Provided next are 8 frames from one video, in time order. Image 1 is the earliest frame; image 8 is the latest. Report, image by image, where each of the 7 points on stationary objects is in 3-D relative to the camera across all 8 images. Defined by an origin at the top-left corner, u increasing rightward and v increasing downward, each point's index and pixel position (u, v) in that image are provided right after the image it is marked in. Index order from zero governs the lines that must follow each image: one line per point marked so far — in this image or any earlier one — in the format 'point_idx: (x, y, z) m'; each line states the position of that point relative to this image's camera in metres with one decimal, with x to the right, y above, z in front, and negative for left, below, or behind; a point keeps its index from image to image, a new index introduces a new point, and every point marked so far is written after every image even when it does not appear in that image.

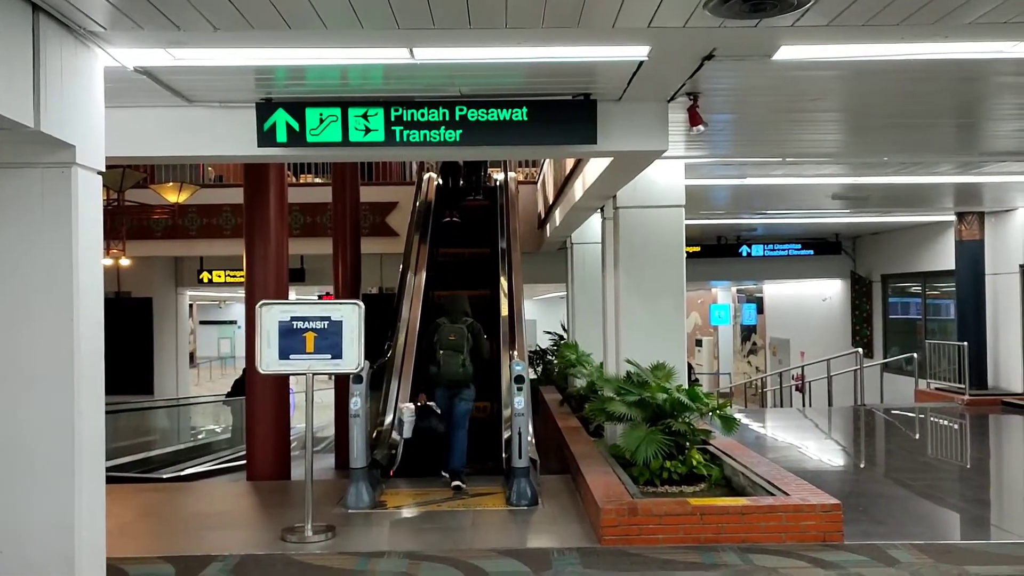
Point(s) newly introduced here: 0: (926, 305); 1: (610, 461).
0: (+6.0, -0.3, +13.3) m
1: (+0.6, -1.2, +6.1) m
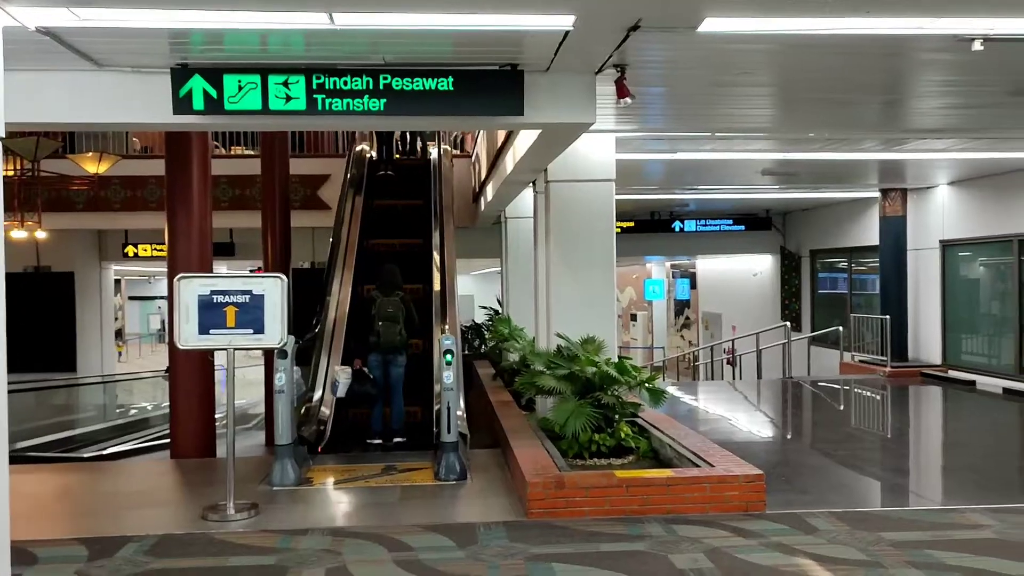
0: (+5.1, +0.1, +13.6) m
1: (+0.2, -1.0, +6.1) m
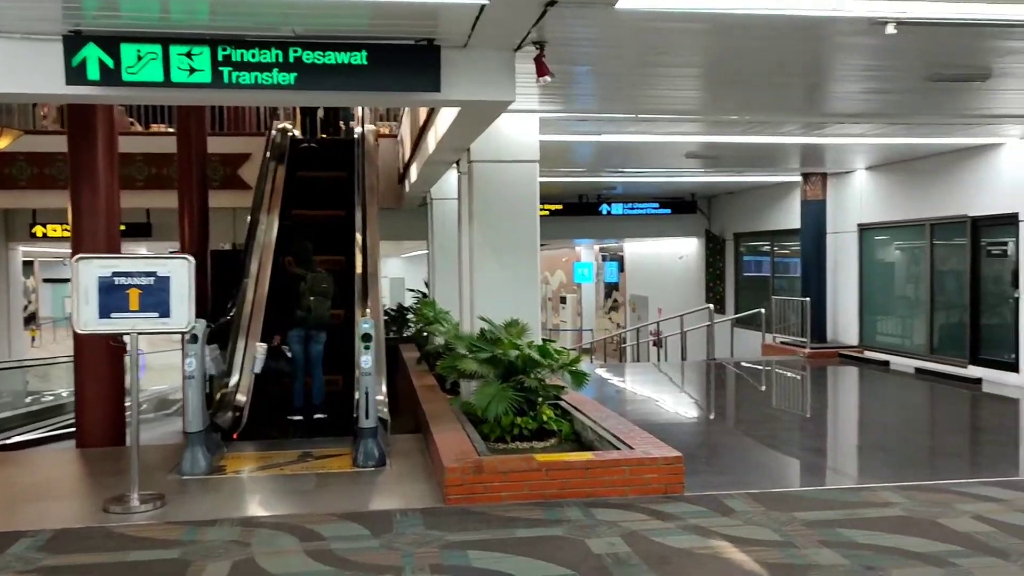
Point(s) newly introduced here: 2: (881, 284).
0: (+4.0, +0.4, +13.8) m
1: (-0.3, -0.9, +6.1) m
2: (+4.5, +0.1, +11.1) m
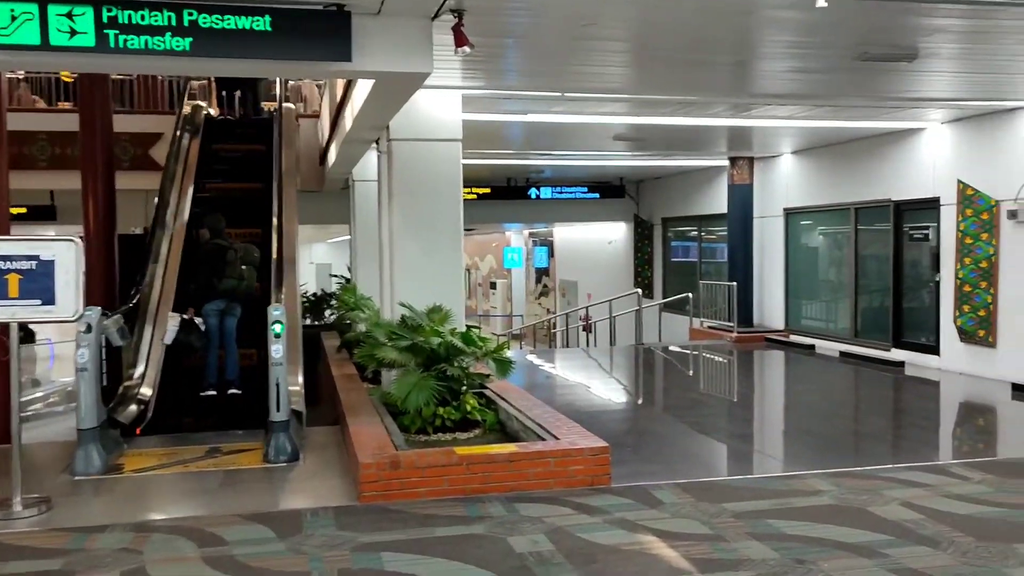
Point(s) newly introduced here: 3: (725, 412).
0: (+2.9, +0.6, +13.8) m
1: (-0.8, -0.8, +5.8) m
2: (+3.6, +0.2, +11.2) m
3: (+1.9, -1.1, +8.1) m
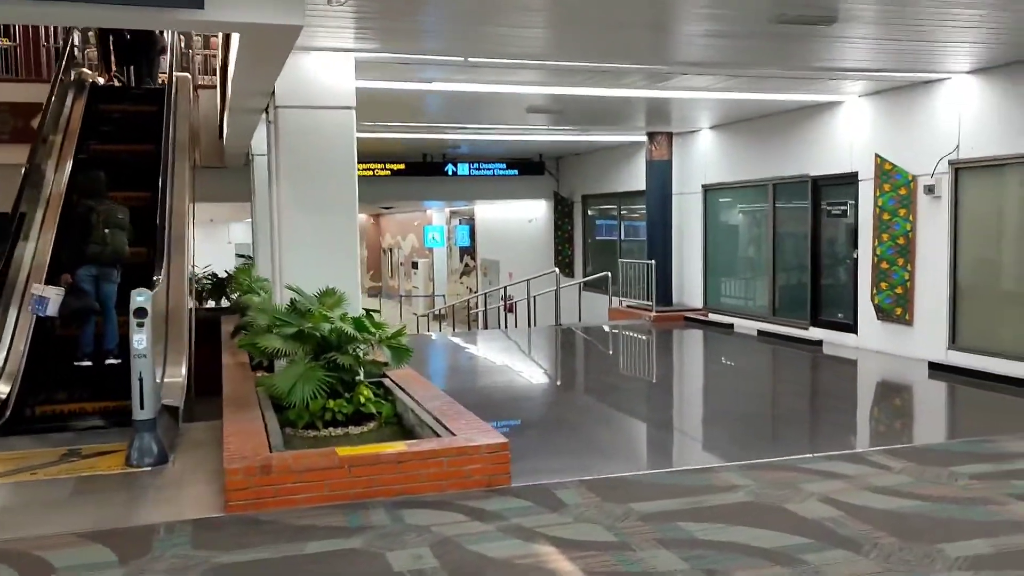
0: (+1.6, +0.9, +13.6) m
1: (-1.4, -0.7, +5.3) m
2: (+2.6, +0.5, +11.0) m
3: (+1.1, -0.9, +7.8) m
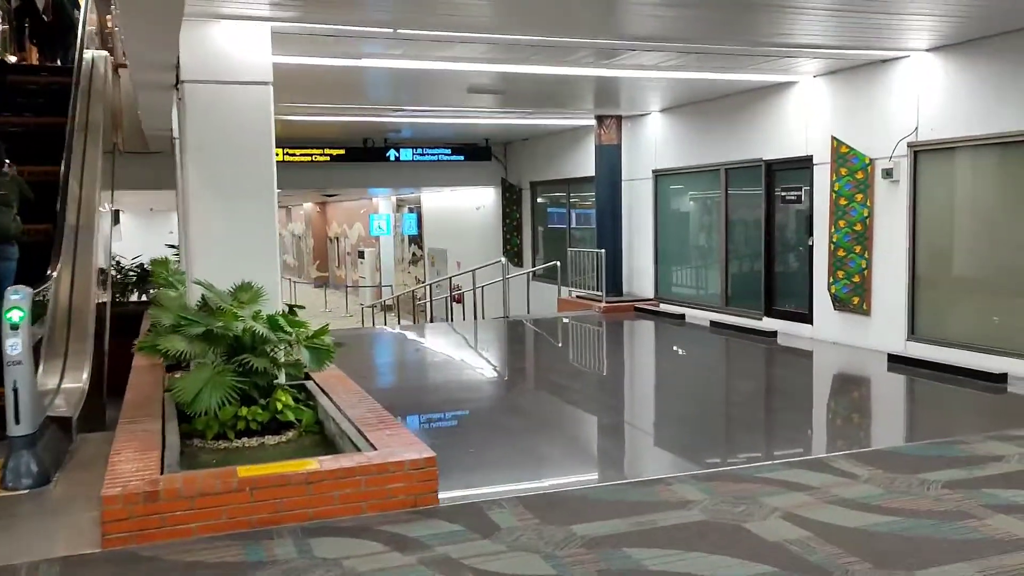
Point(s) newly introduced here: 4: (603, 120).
0: (+0.8, +1.1, +13.1) m
1: (-1.8, -0.6, +4.7) m
2: (+1.9, +0.6, +10.6) m
3: (+0.6, -0.8, +7.4) m
4: (+1.1, +2.1, +11.2) m
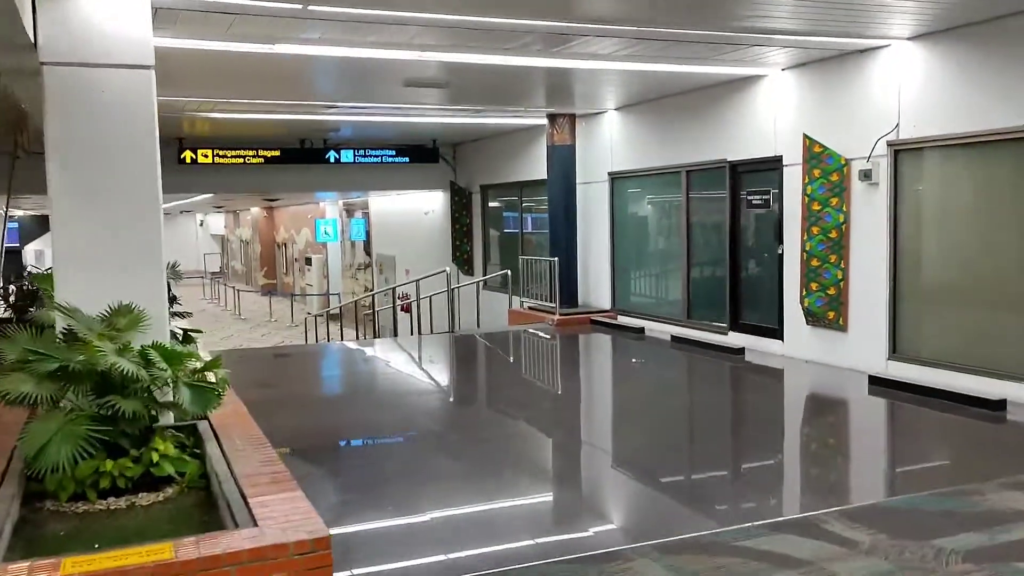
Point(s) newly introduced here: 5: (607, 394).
0: (+0.1, +1.0, +12.4) m
1: (-2.1, -0.8, +3.9) m
2: (+1.3, +0.5, +9.9) m
3: (+0.2, -0.9, +6.6) m
4: (+0.5, +1.9, +10.5) m
5: (+0.8, -0.8, +7.4) m
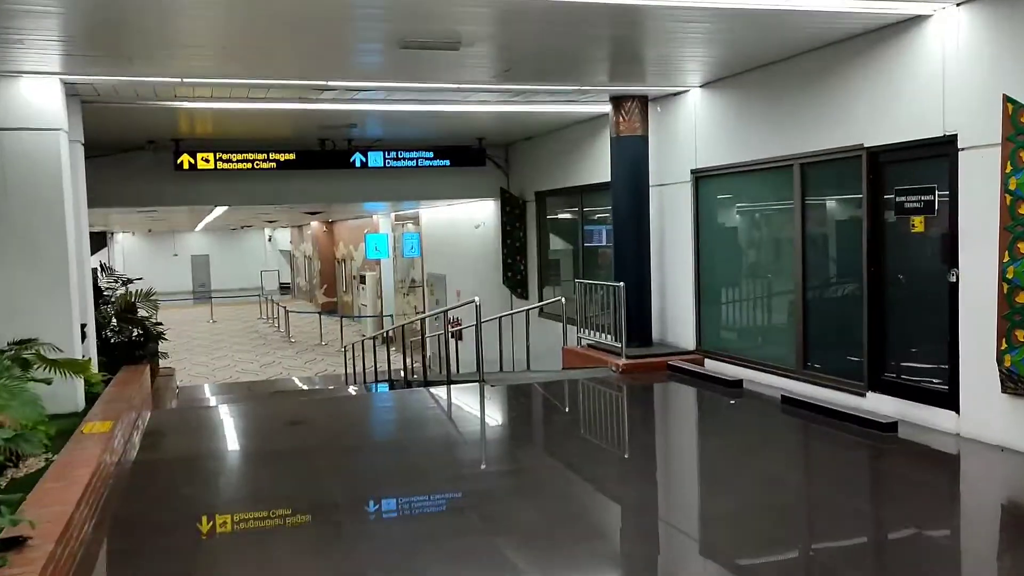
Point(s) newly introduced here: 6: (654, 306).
0: (+0.8, +0.6, +10.1) m
1: (-2.2, -1.0, +1.8) m
2: (+1.8, +0.2, +7.6) m
3: (+0.4, -1.2, +4.3) m
4: (+1.0, +1.7, +8.2) m
5: (+1.0, -1.1, +5.0) m
6: (+1.4, -0.2, +8.6) m
